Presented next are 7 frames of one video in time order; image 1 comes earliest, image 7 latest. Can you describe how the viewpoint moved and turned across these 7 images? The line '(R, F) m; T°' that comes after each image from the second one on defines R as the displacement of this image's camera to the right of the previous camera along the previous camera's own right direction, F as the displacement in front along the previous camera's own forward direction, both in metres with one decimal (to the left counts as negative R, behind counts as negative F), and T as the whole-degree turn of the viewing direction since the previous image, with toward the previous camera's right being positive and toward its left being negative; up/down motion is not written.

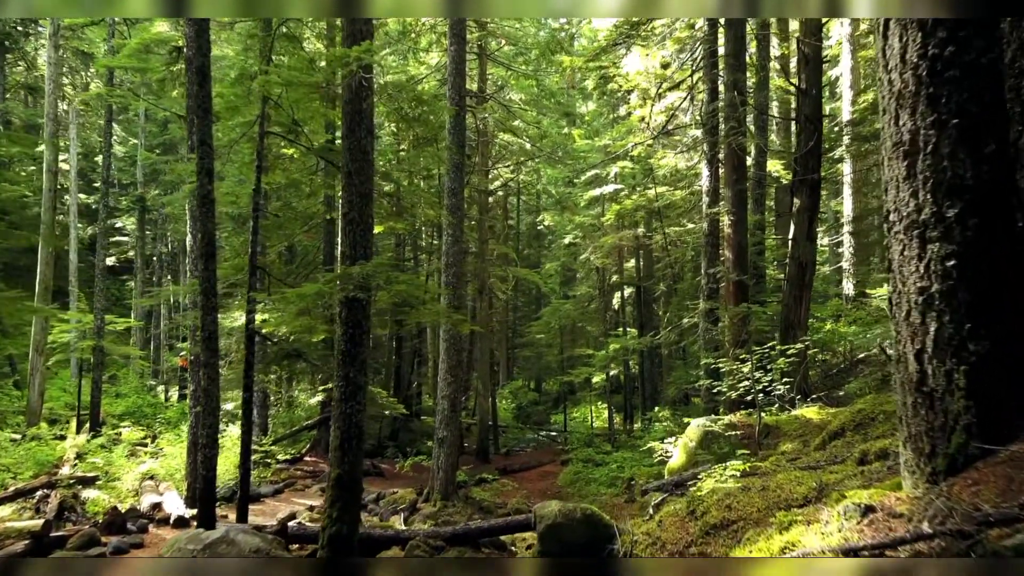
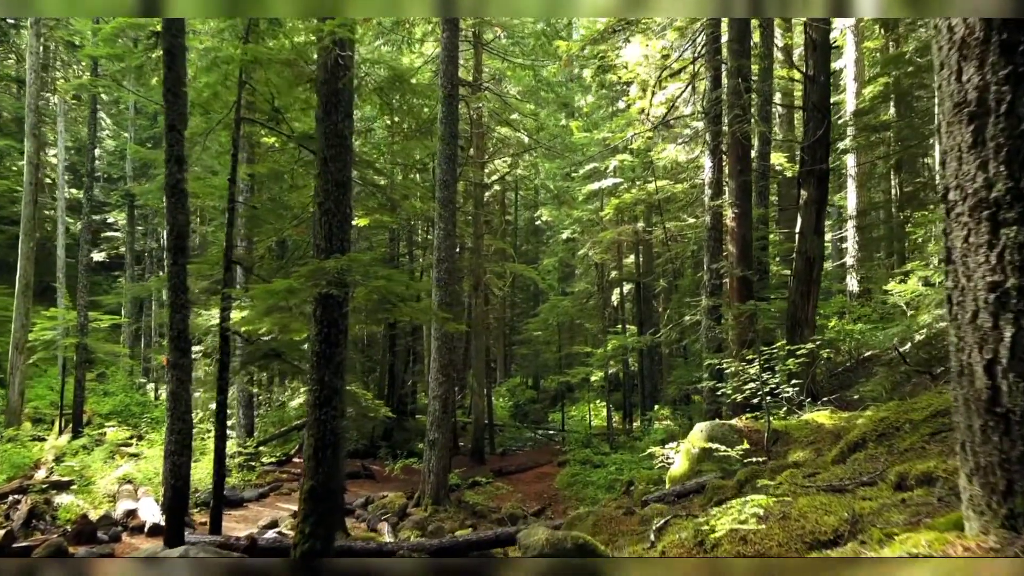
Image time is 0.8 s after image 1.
(+0.1, +0.3) m; 0°
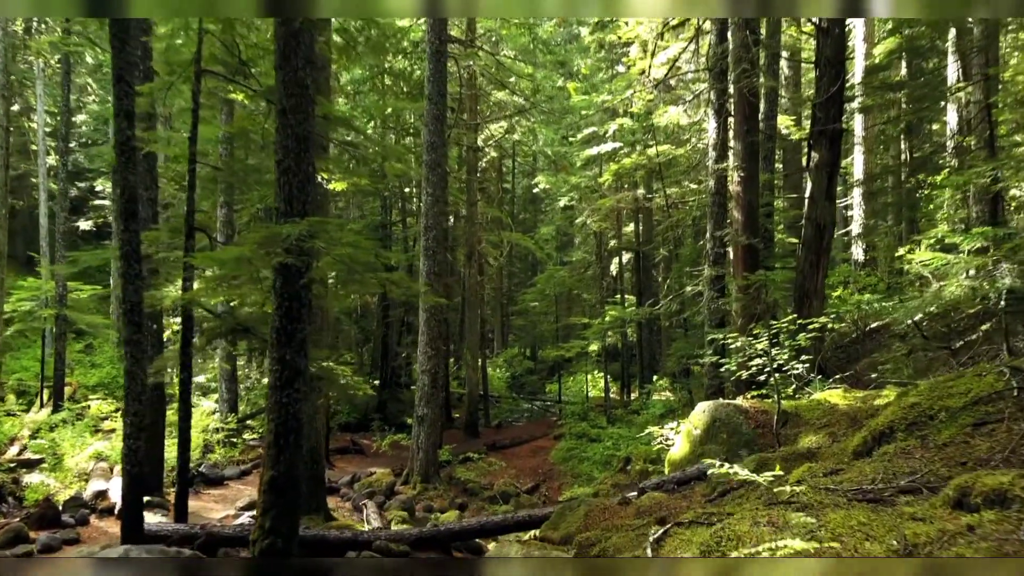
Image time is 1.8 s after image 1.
(+0.1, +0.4) m; 0°
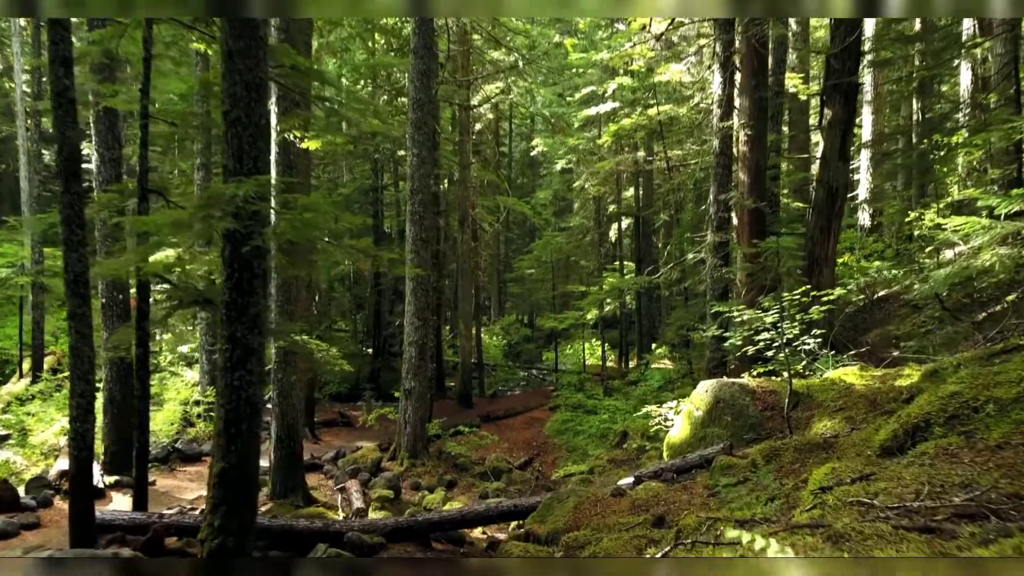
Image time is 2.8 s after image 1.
(+0.1, +0.4) m; 0°
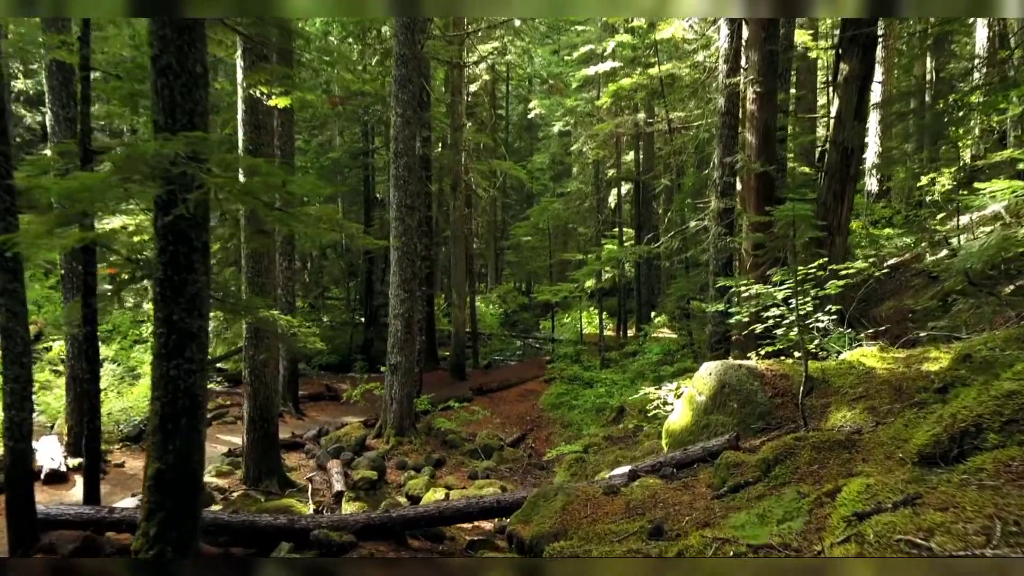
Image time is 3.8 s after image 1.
(+0.1, +0.4) m; 0°
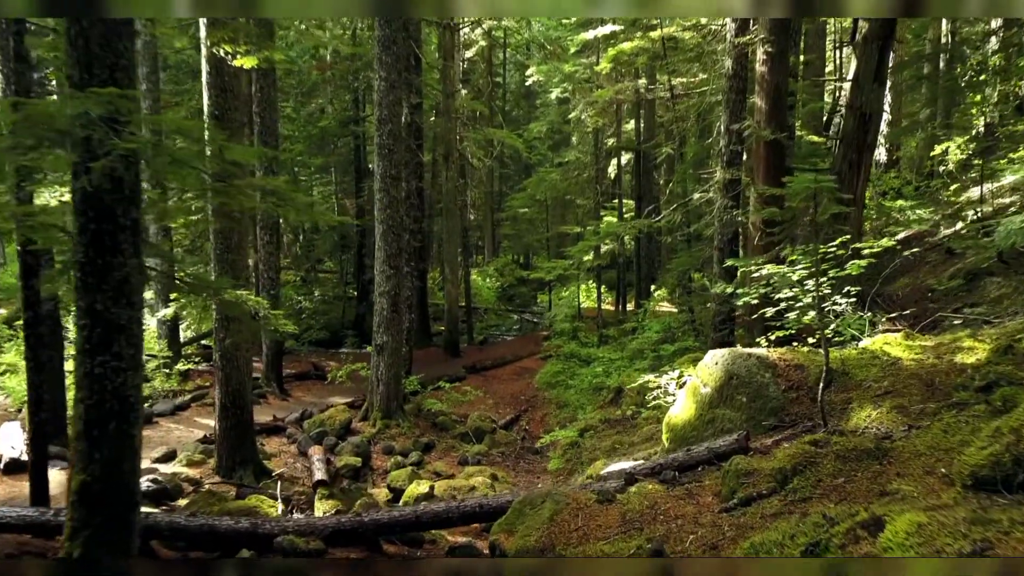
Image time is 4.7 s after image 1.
(+0.1, +0.4) m; 0°
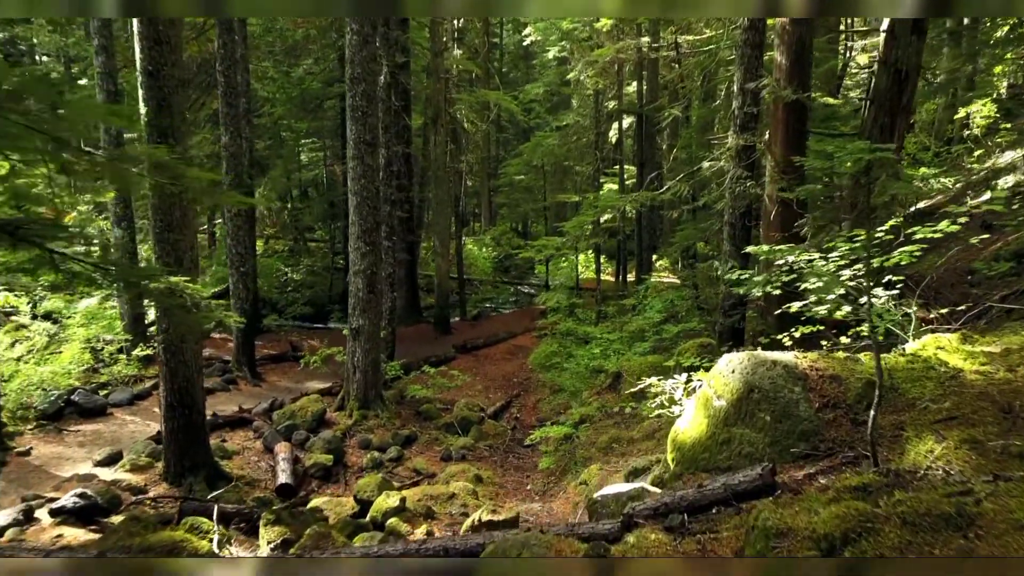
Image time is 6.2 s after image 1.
(+0.1, +0.6) m; 0°
